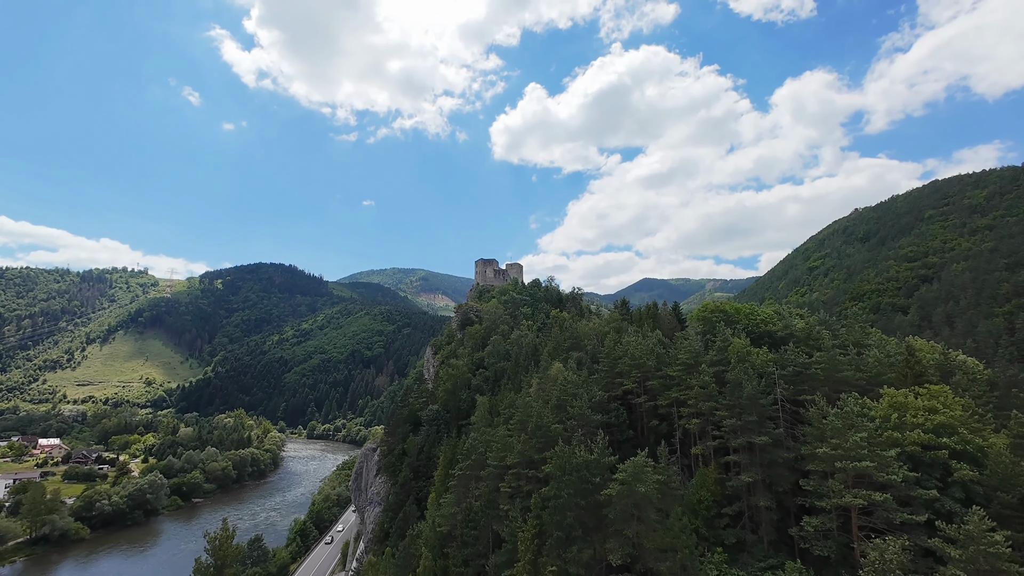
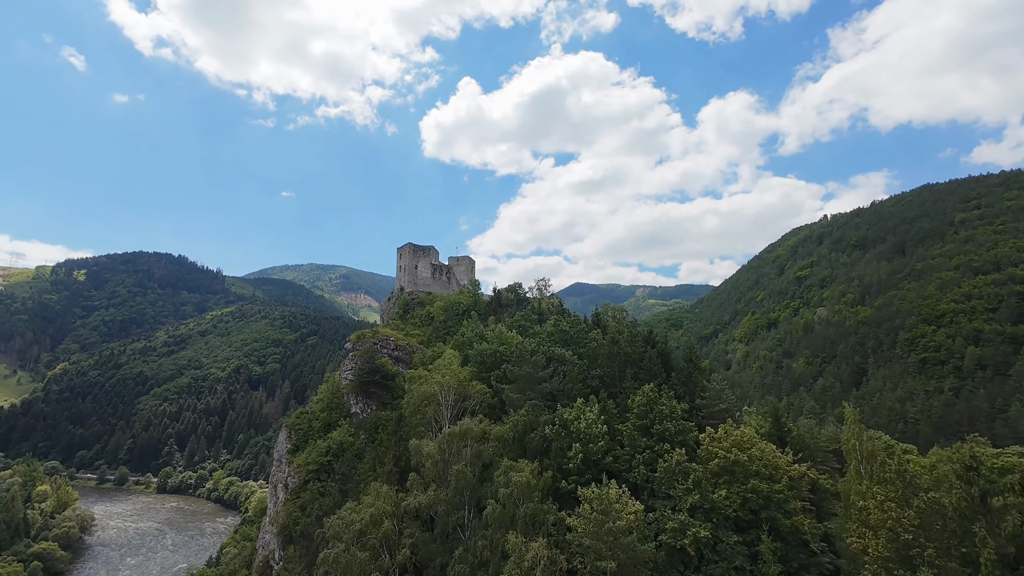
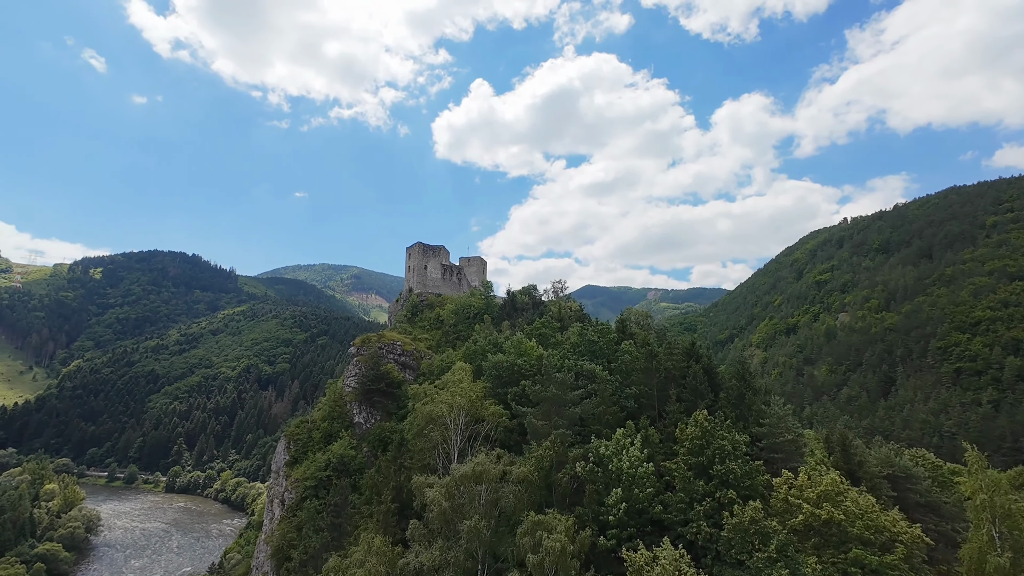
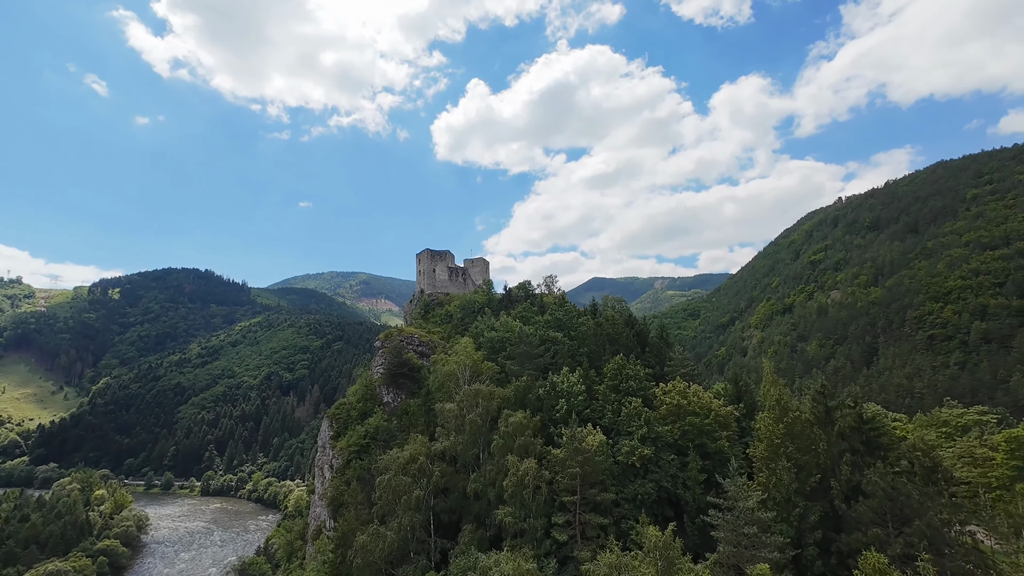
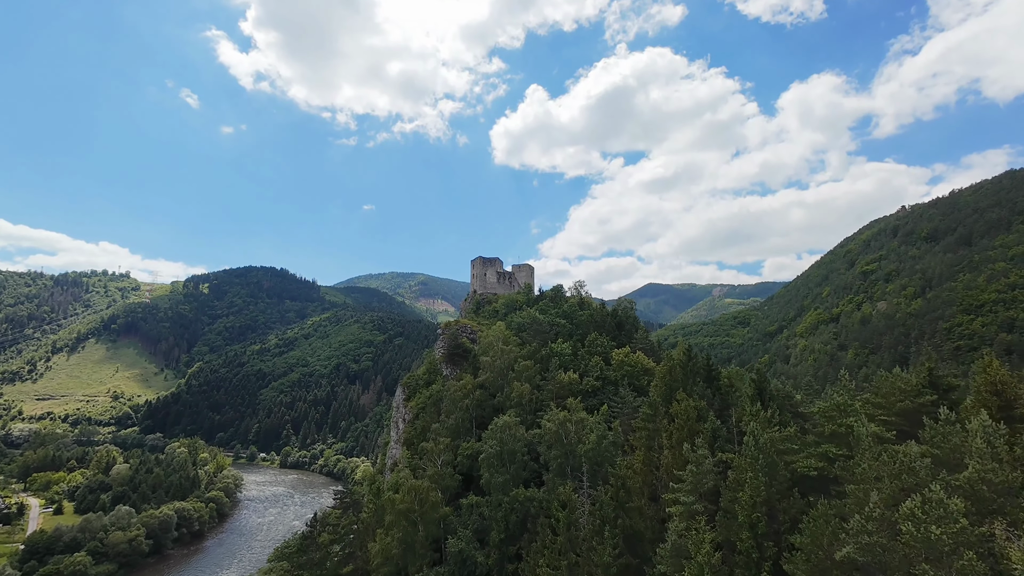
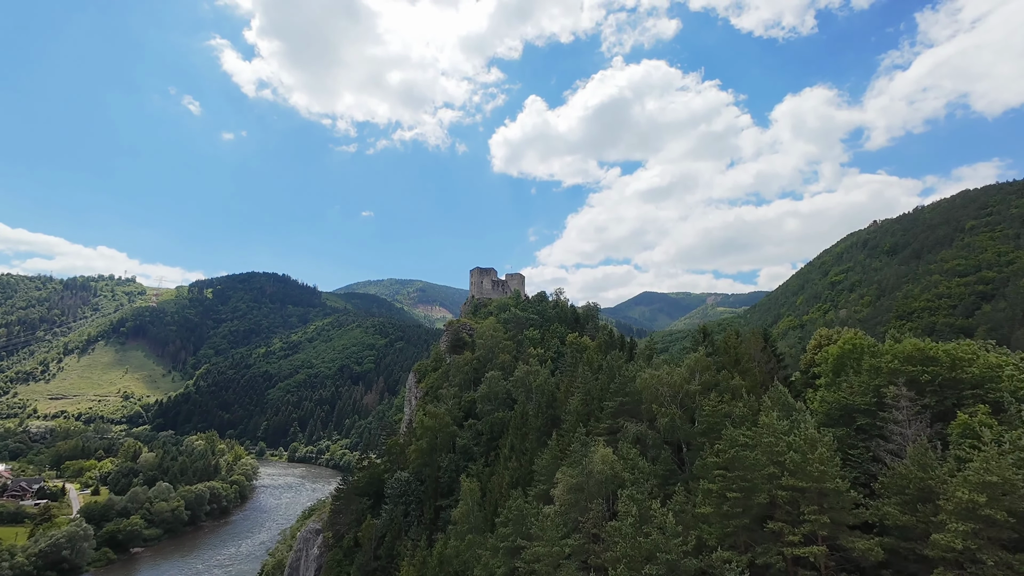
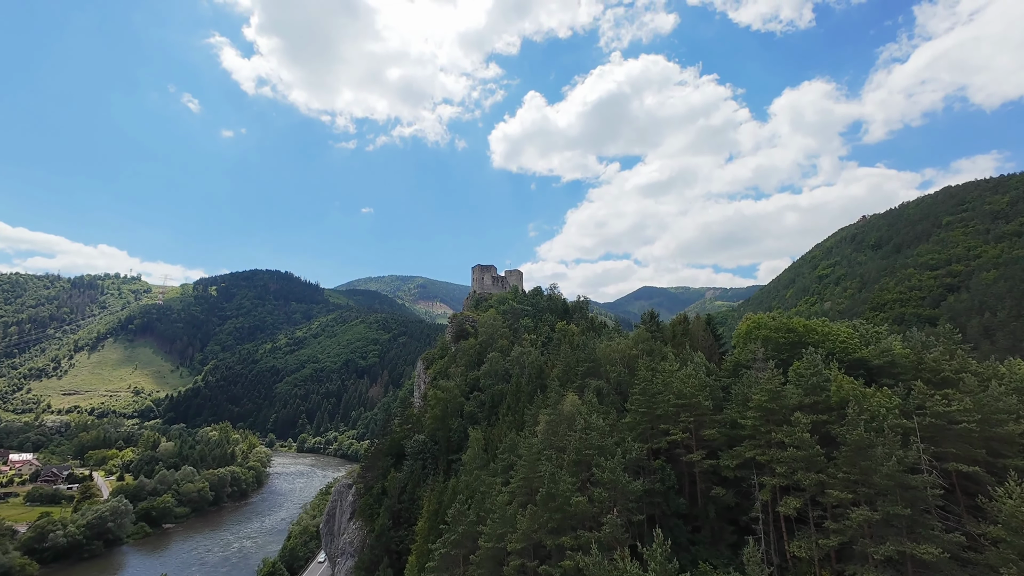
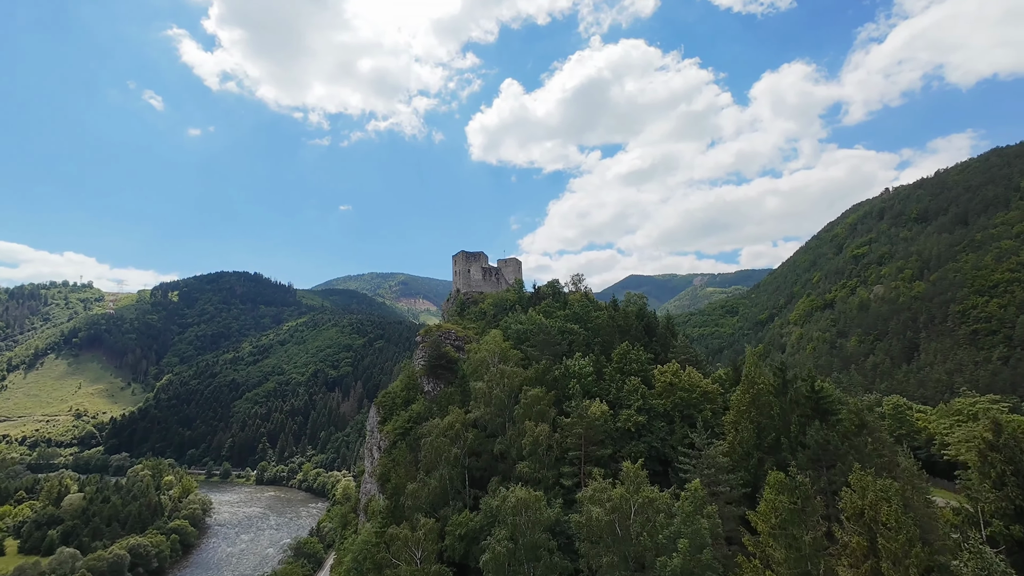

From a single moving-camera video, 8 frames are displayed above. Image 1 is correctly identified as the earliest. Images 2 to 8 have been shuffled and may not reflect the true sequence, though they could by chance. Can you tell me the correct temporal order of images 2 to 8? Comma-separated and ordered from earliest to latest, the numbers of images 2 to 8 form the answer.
7, 6, 5, 8, 4, 2, 3
